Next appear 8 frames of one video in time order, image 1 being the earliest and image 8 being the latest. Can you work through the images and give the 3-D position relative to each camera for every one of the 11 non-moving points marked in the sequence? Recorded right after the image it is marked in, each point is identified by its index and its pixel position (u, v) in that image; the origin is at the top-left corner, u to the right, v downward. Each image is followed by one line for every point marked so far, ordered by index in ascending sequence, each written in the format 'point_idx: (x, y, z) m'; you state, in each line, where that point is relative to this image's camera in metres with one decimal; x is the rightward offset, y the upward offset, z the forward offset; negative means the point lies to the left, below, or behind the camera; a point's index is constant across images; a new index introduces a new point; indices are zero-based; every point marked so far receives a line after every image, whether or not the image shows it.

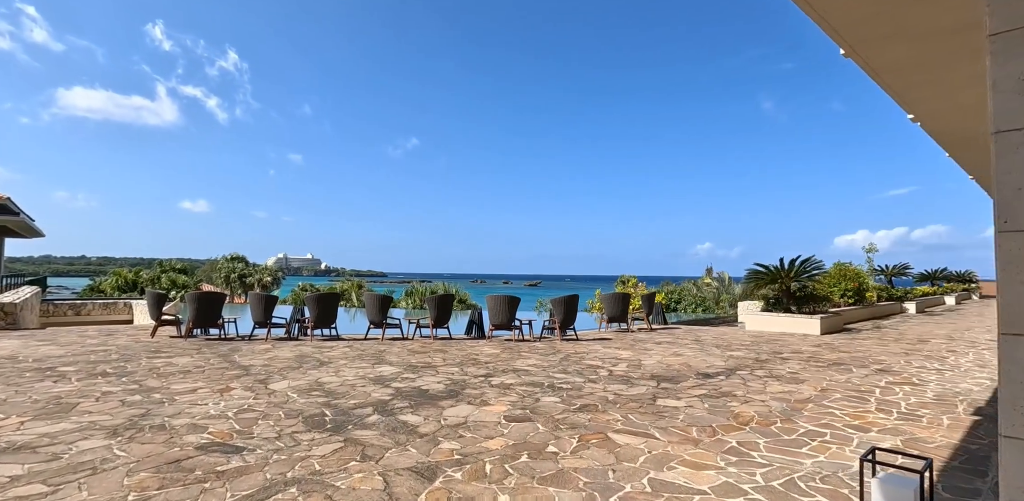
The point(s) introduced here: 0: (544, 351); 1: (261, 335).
0: (+0.5, -1.8, +9.9) m
1: (-5.2, -1.8, +11.8) m
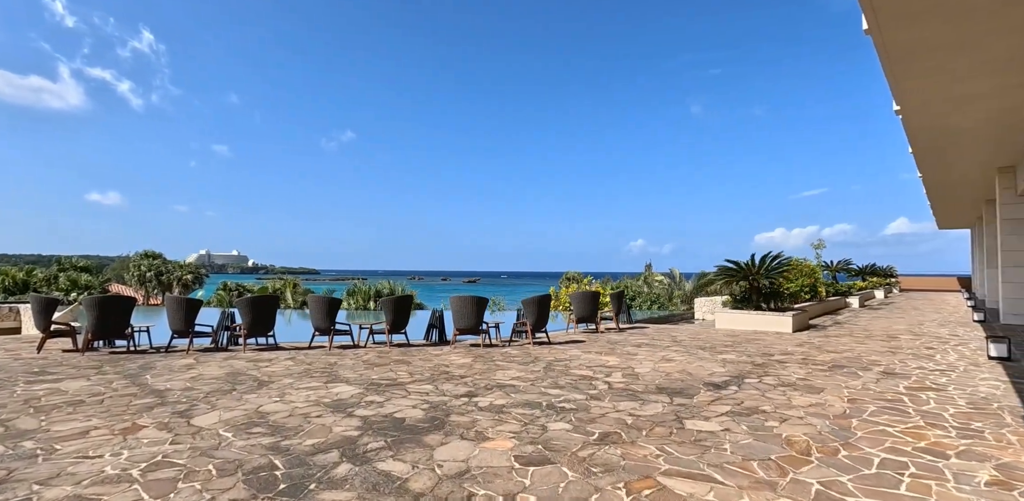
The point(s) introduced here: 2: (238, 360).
0: (+0.1, -1.7, +8.7) m
1: (-5.8, -1.7, +10.0) m
2: (-4.0, -1.7, +8.4) m
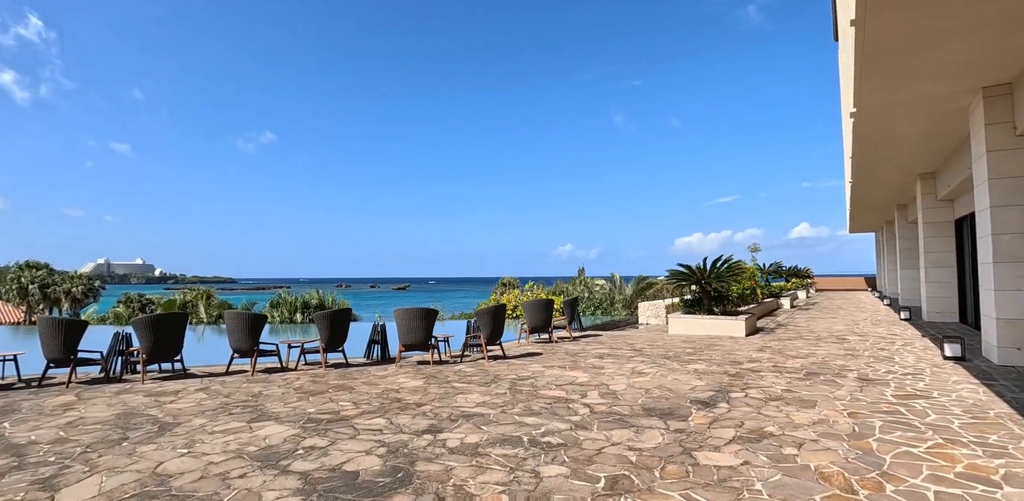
0: (-0.5, -1.8, +7.7) m
1: (-6.5, -1.8, +8.3) m
2: (-4.6, -1.8, +6.9) m
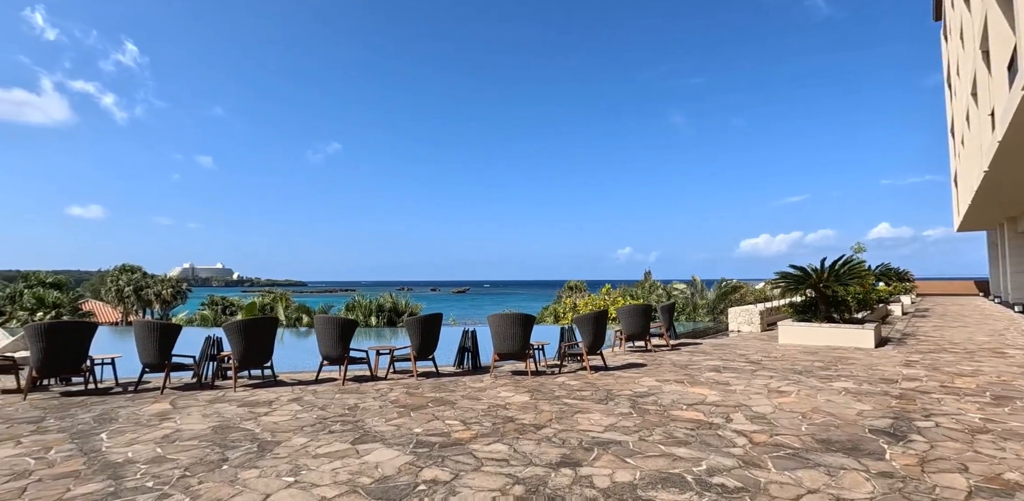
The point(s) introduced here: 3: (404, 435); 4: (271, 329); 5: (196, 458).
0: (+0.9, -1.7, +6.9) m
1: (-5.0, -1.9, +8.0) m
2: (-3.2, -1.8, +6.5) m
3: (-1.0, -1.8, +5.4) m
4: (-3.3, -1.1, +7.8) m
5: (-2.7, -1.8, +5.0) m
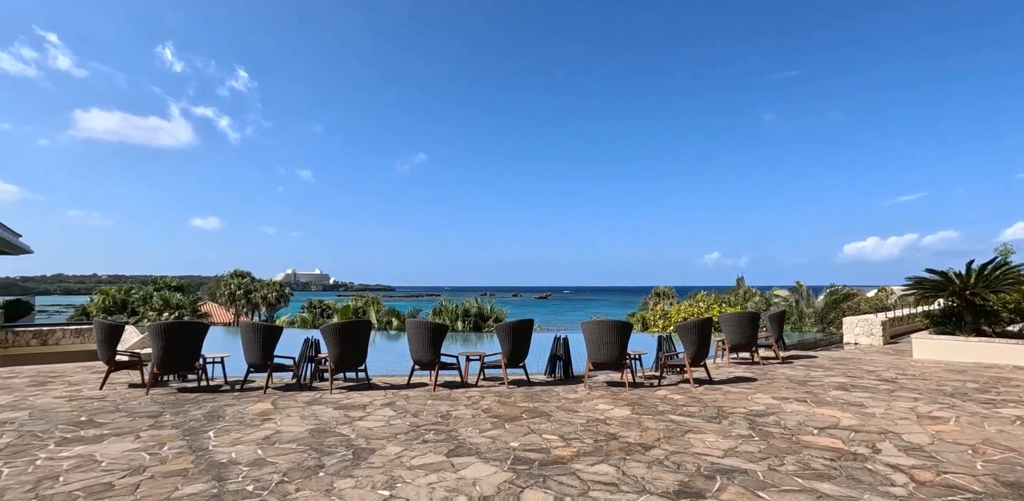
0: (+2.0, -1.8, +6.2) m
1: (-3.7, -1.9, +8.2) m
2: (-2.1, -1.8, +6.4) m
3: (-0.1, -1.8, +5.1) m
4: (-2.0, -1.1, +7.8) m
5: (-1.9, -1.8, +4.9) m
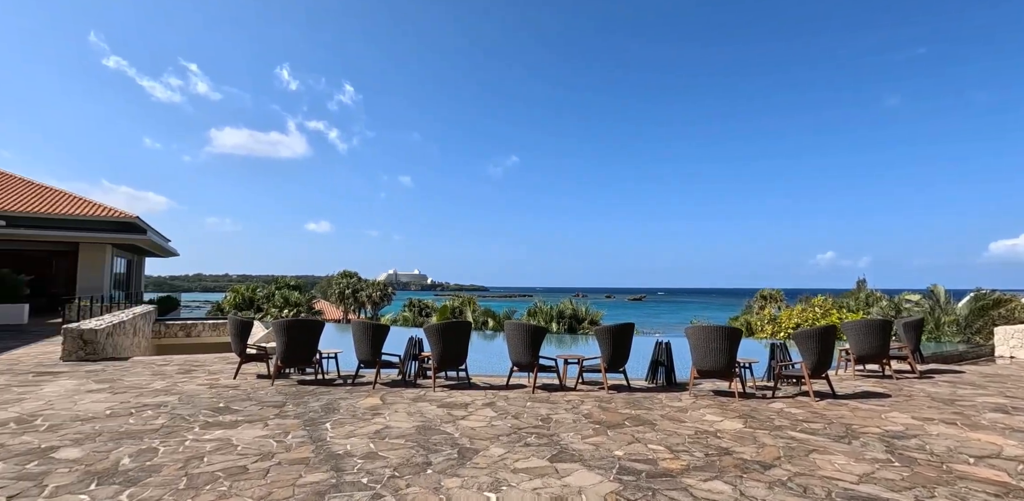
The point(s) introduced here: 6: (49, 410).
0: (+3.1, -1.8, +5.7) m
1: (-2.2, -2.0, +8.7) m
2: (-0.9, -1.9, +6.6) m
3: (+0.8, -1.8, +4.9) m
4: (-0.6, -1.2, +8.0) m
5: (-1.0, -1.8, +5.0) m
6: (-5.0, -1.7, +6.1) m
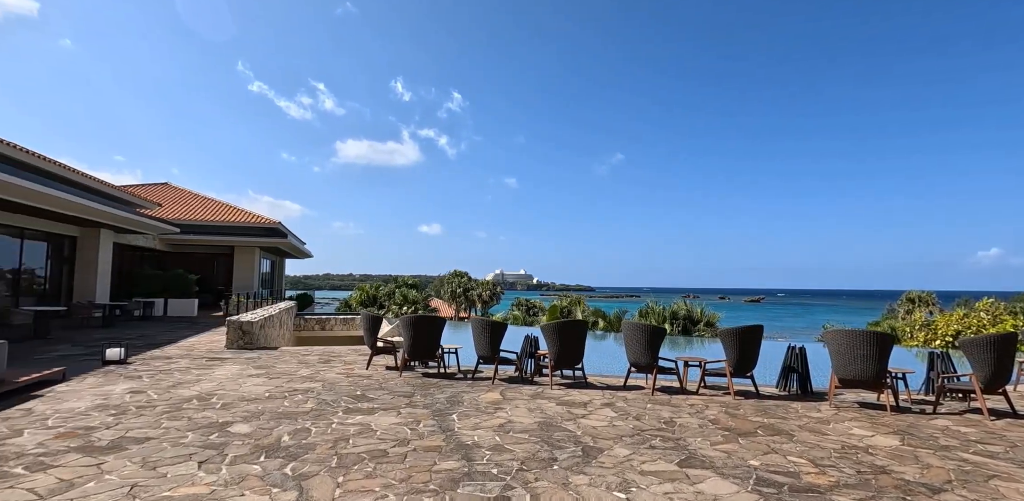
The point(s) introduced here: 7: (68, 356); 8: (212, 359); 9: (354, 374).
0: (+4.3, -1.8, +5.0) m
1: (-0.4, -1.9, +8.9) m
2: (+0.5, -1.9, +6.7) m
3: (+1.9, -1.8, +4.7) m
4: (+1.0, -1.1, +7.9) m
5: (+0.2, -1.8, +5.1) m
6: (-3.6, -1.7, +6.9) m
7: (-6.8, -1.6, +8.8) m
8: (-4.8, -1.7, +9.2) m
9: (-2.5, -1.9, +8.8) m
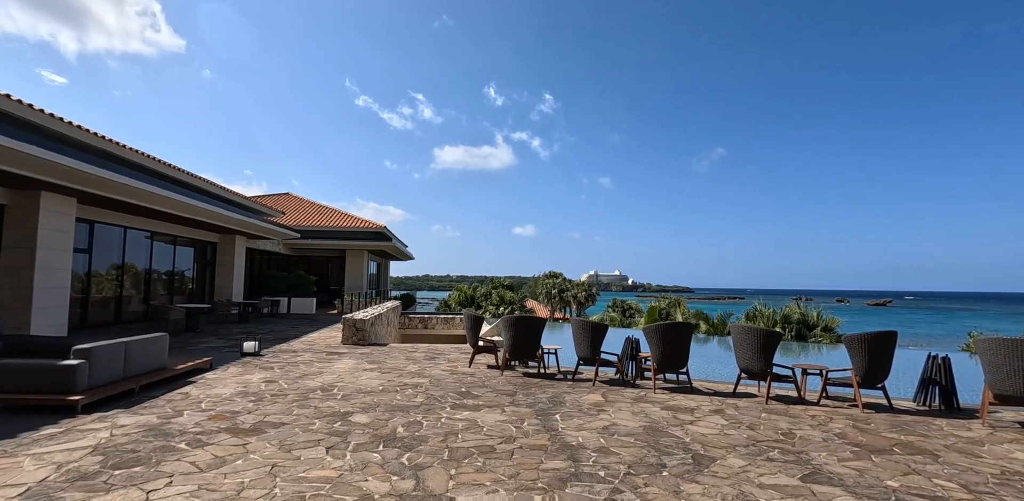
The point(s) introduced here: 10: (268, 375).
0: (+5.2, -1.7, +4.2) m
1: (+1.2, -2.0, +8.9) m
2: (+1.7, -1.9, +6.5) m
3: (+2.7, -1.8, +4.3) m
4: (+2.4, -1.1, +7.6) m
5: (+1.1, -1.8, +5.0) m
6: (-2.3, -1.7, +7.4) m
7: (-5.2, -1.7, +9.8) m
8: (-3.1, -1.8, +9.8) m
9: (-0.9, -1.9, +9.1) m
10: (-3.3, -1.7, +7.6) m
